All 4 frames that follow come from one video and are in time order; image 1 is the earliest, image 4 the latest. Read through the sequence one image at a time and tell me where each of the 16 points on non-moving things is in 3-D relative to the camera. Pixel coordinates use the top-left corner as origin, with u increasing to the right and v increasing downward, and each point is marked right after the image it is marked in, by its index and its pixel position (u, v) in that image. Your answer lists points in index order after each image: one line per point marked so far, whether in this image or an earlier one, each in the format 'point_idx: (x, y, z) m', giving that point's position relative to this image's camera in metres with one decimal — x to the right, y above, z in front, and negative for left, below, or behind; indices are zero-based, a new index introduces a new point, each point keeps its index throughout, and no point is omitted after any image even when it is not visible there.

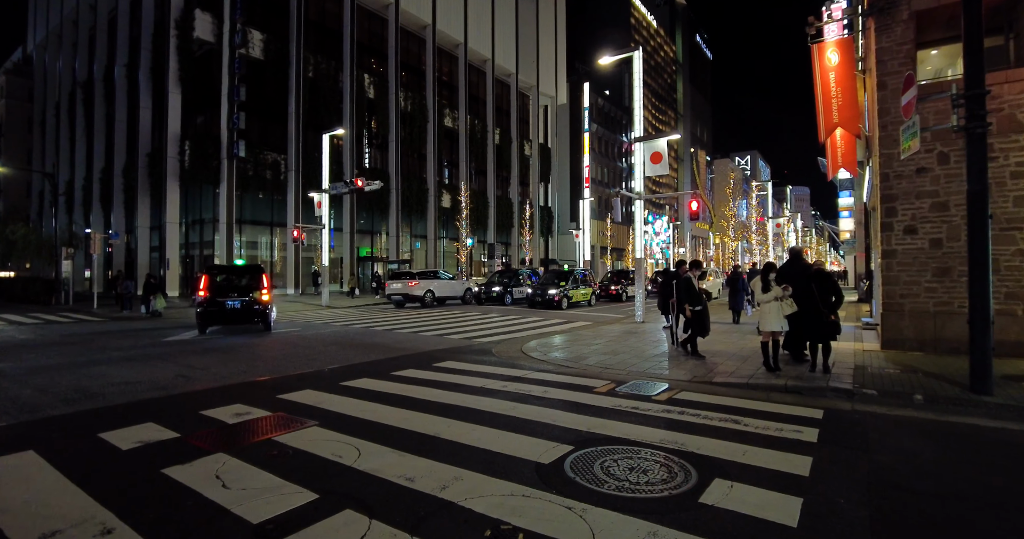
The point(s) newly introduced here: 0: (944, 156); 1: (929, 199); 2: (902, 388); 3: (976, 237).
0: (+8.2, +2.1, +9.6) m
1: (+8.0, +1.4, +9.7) m
2: (+5.3, -1.6, +6.9) m
3: (+6.1, +0.3, +6.6) m
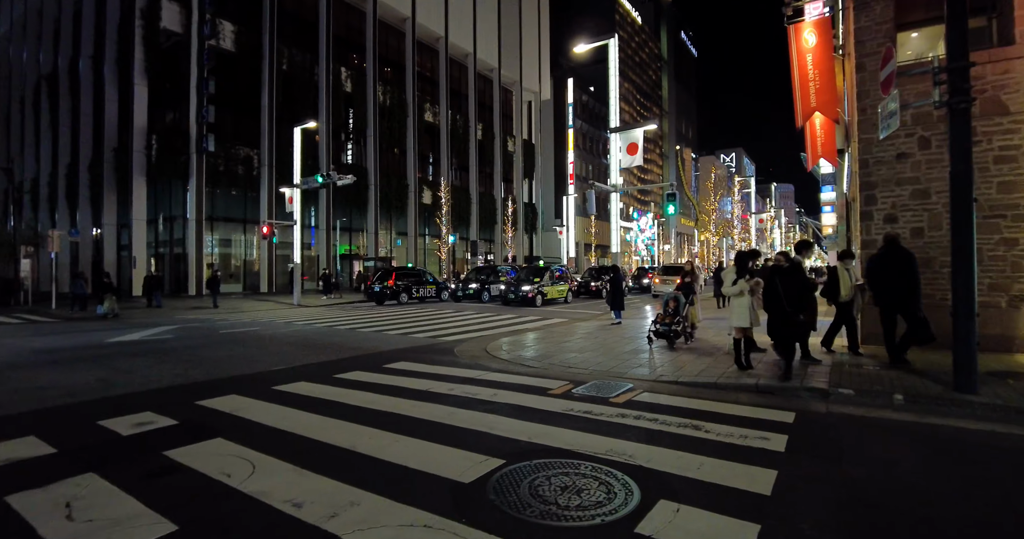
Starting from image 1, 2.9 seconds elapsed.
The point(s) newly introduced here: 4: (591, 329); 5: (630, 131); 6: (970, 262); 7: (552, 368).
0: (+7.4, +2.3, +9.1) m
1: (+7.3, +1.5, +9.2) m
2: (+4.6, -1.5, +6.3) m
3: (+5.4, +0.4, +6.0) m
4: (+2.2, -1.7, +14.6) m
5: (+4.0, +4.7, +17.0) m
6: (+5.4, 0.0, +5.9) m
7: (+0.7, -1.7, +8.9) m
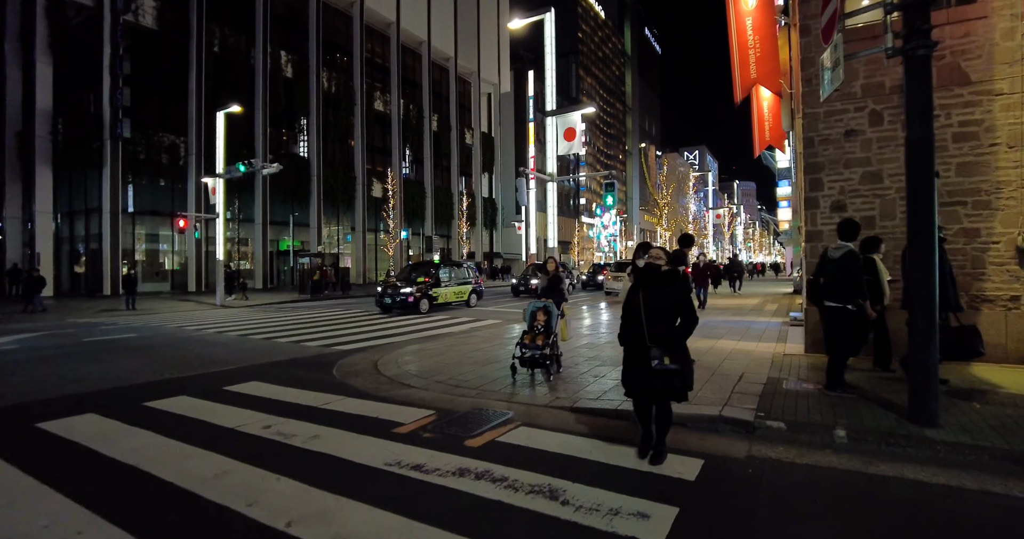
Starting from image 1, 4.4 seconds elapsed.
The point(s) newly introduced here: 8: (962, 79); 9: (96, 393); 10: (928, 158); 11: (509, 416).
0: (+5.6, +2.4, +7.8) m
1: (+5.4, +1.6, +7.9) m
2: (+3.0, -1.4, +4.9) m
3: (+3.8, +0.5, +4.6) m
4: (+0.1, -1.6, +13.1) m
5: (+1.7, +4.8, +15.5) m
6: (+3.8, 0.0, +4.5) m
7: (-1.1, -1.7, +7.3) m
8: (+6.6, +2.8, +7.4) m
9: (-5.8, -1.7, +7.0) m
10: (+3.8, +1.0, +4.7) m
11: (0.0, -1.6, +5.5) m
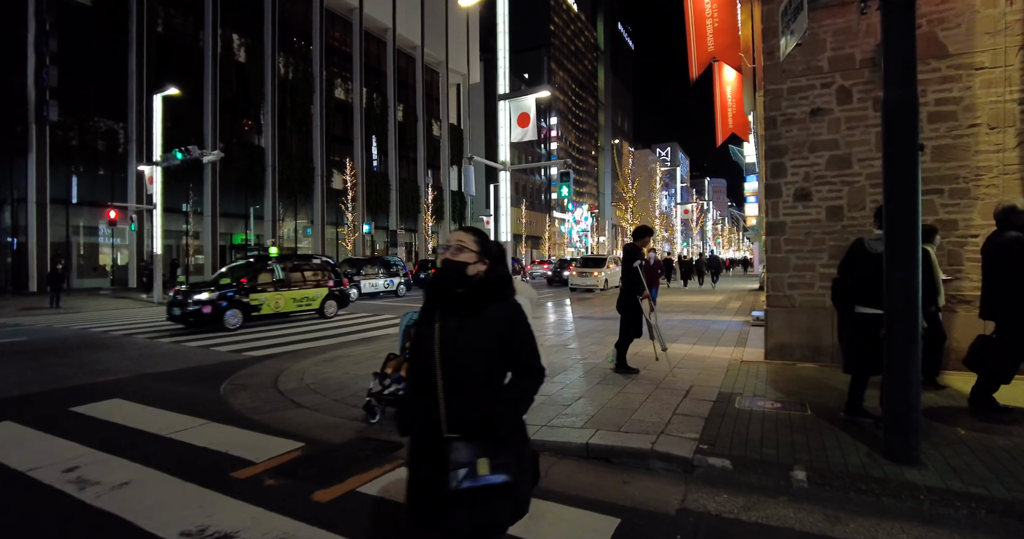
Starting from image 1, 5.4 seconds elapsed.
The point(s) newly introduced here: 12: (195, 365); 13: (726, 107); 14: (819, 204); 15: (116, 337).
0: (+4.5, +2.4, +6.9) m
1: (+4.4, +1.6, +7.0) m
2: (+2.0, -1.4, +3.9) m
3: (+2.8, +0.5, +3.7) m
4: (-1.2, -1.5, +11.9) m
5: (+0.2, +4.9, +14.4) m
6: (+2.9, +0.1, +3.6) m
7: (-2.2, -1.6, +6.1) m
8: (+5.5, +2.8, +6.5) m
9: (-6.8, -1.7, +5.6) m
10: (+2.9, +1.1, +3.7) m
11: (-1.0, -1.6, +4.4) m
12: (-5.4, -1.6, +8.7) m
13: (+5.1, +3.9, +12.0) m
14: (+4.3, +0.9, +7.0) m
15: (-9.8, -1.7, +12.4) m
